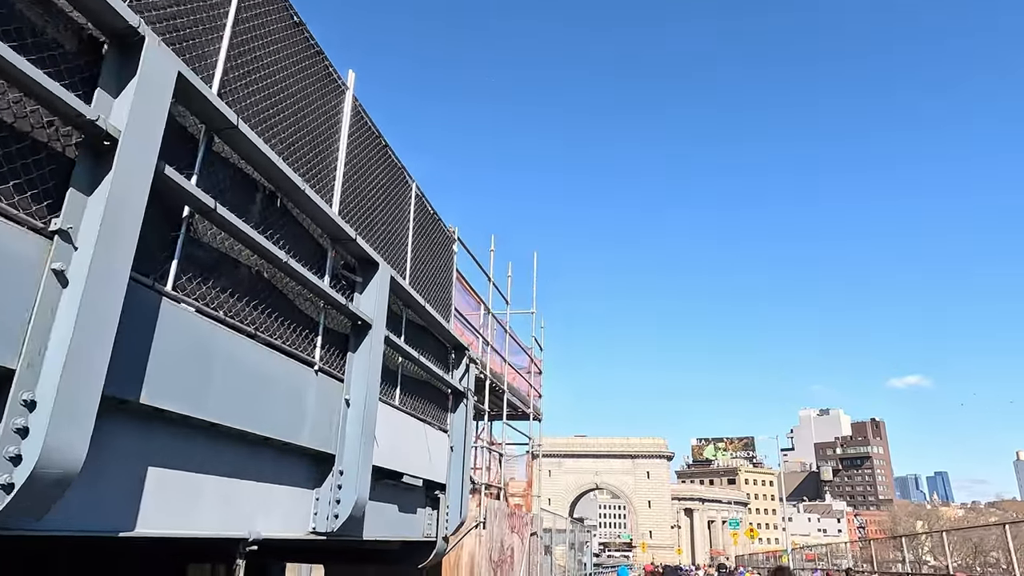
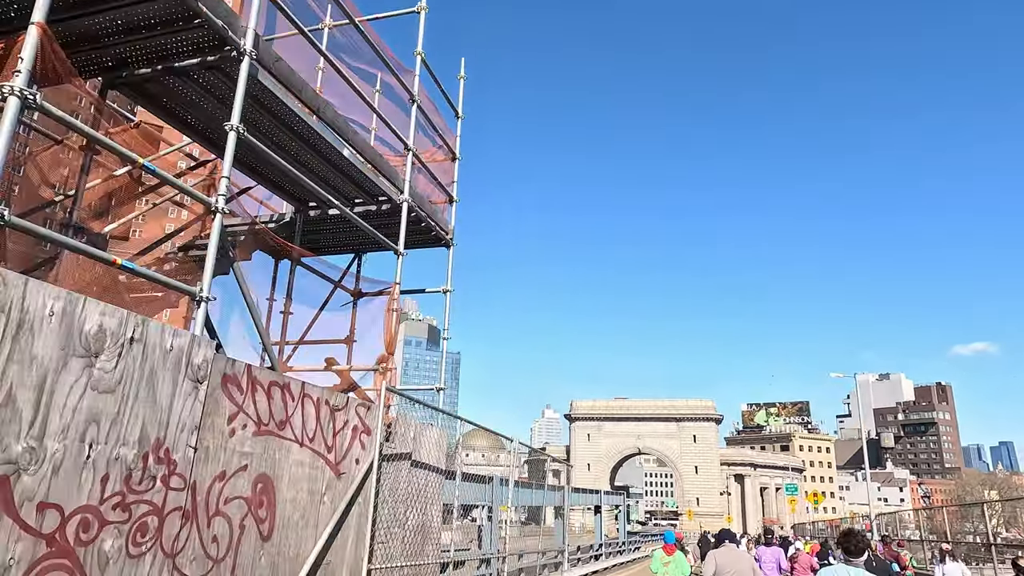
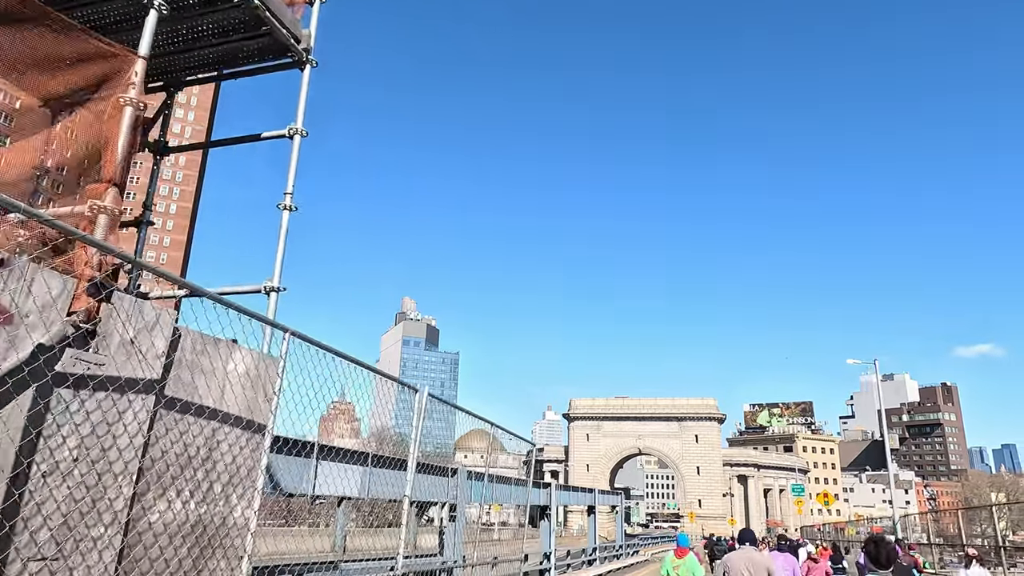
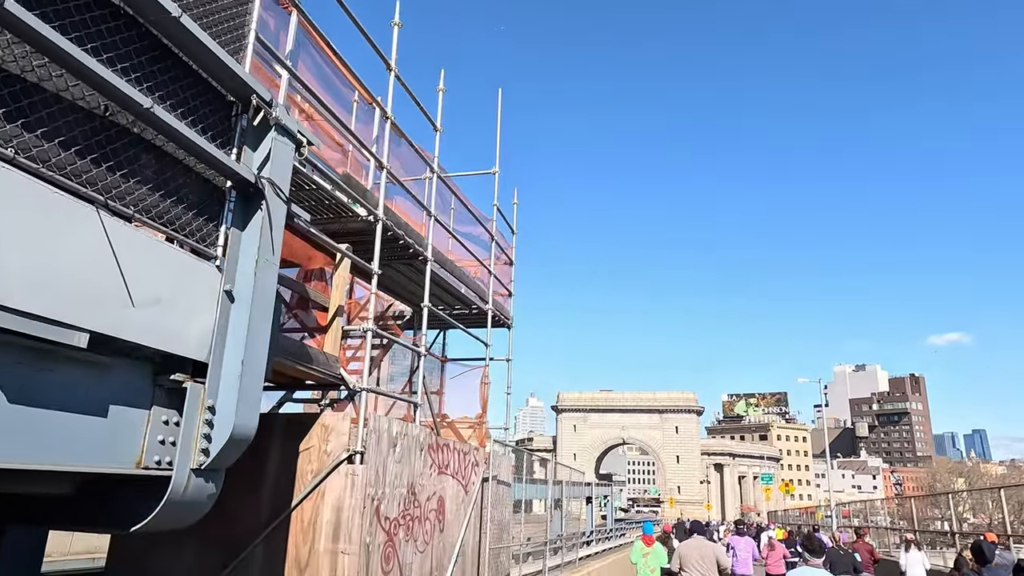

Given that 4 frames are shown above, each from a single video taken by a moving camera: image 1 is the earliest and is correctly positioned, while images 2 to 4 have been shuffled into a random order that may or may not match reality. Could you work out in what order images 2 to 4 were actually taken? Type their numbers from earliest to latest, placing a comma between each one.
4, 2, 3
